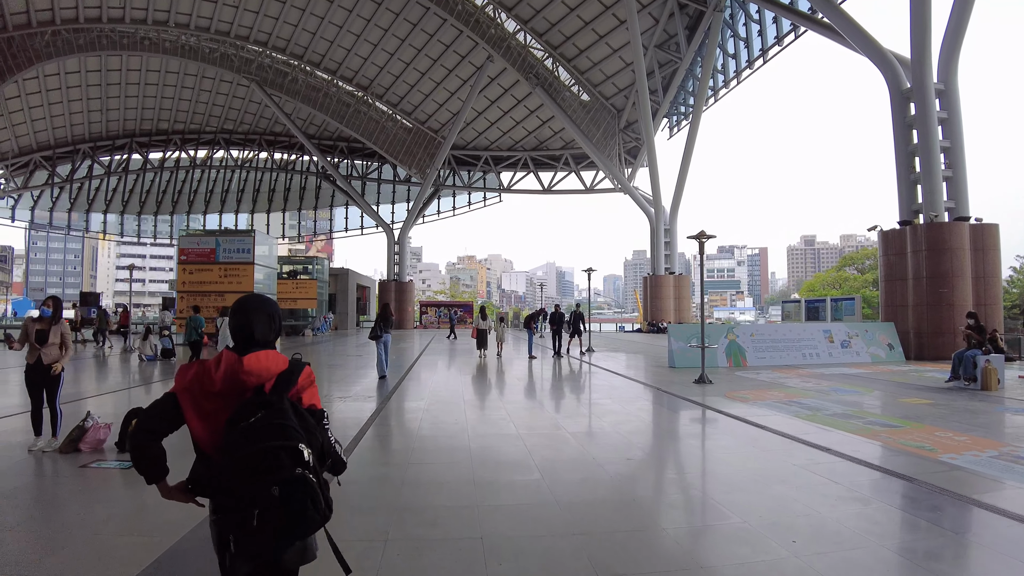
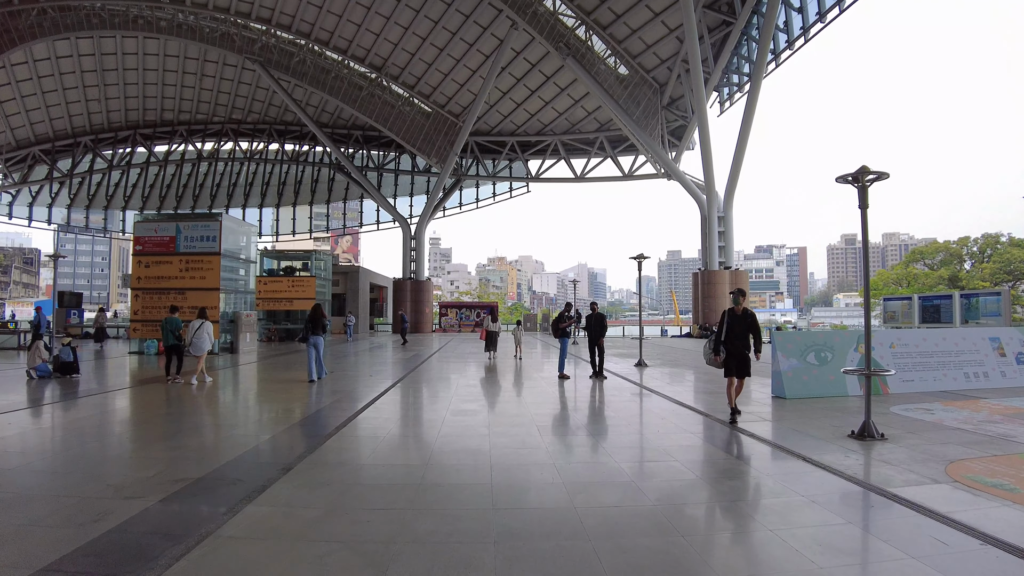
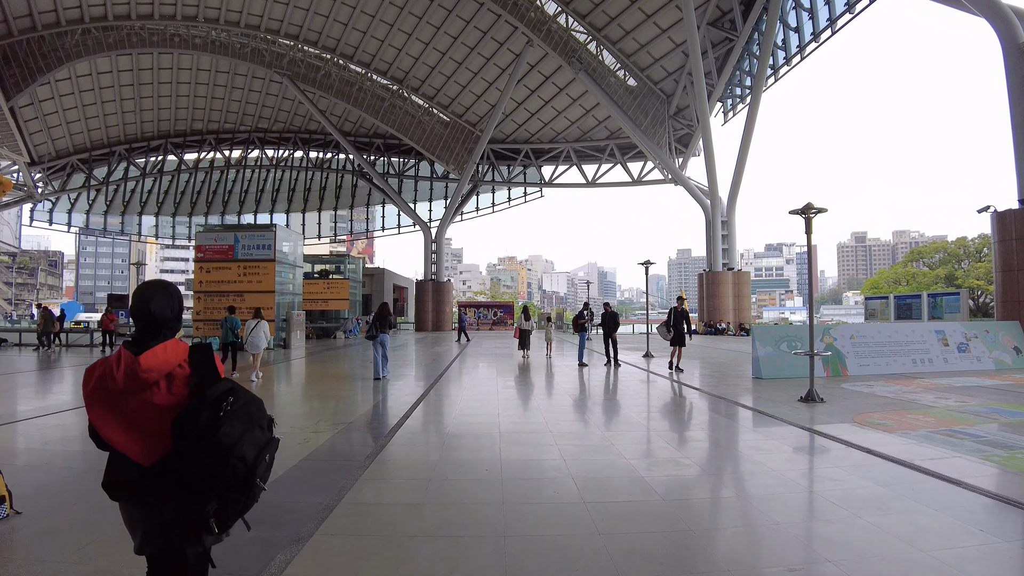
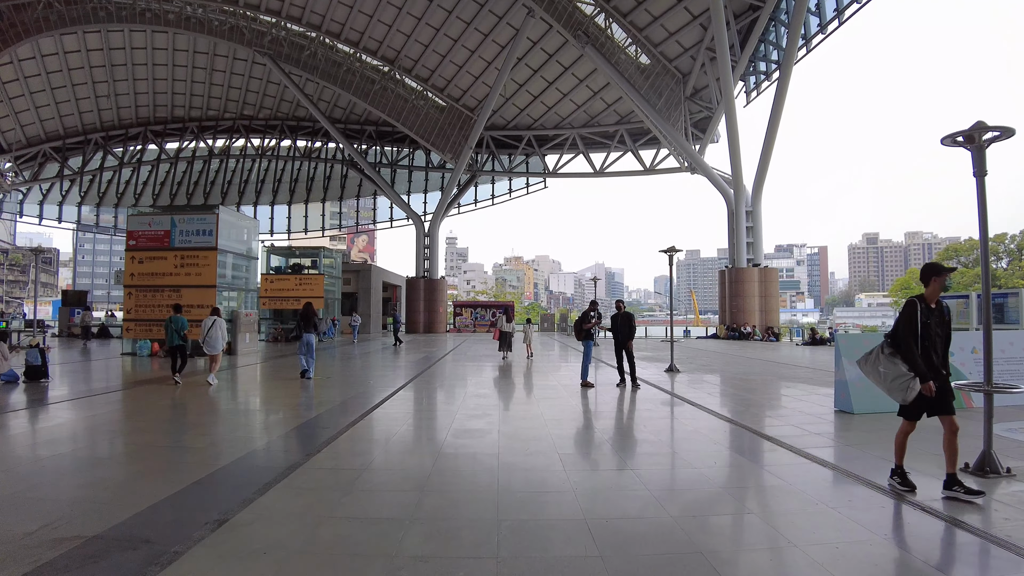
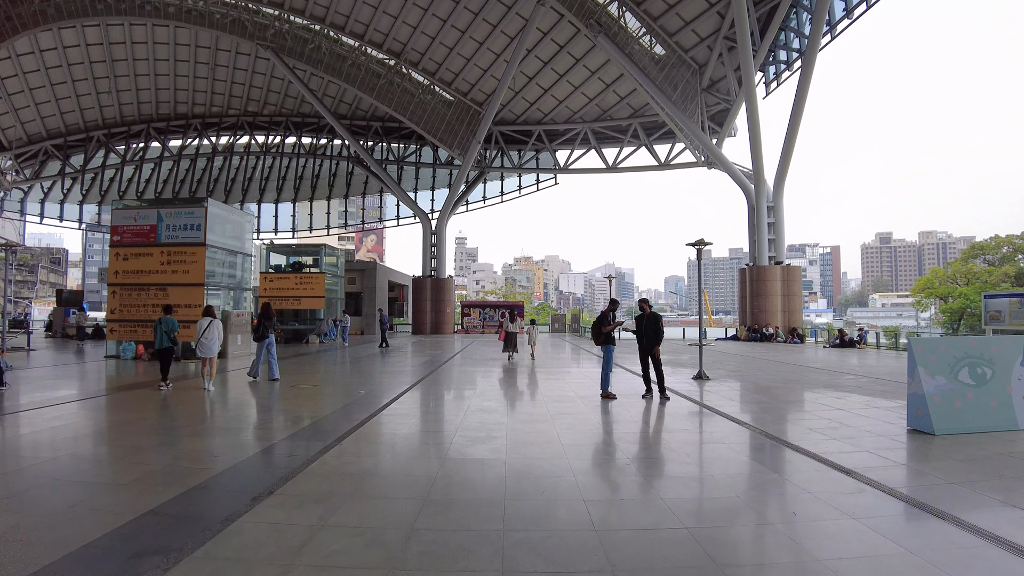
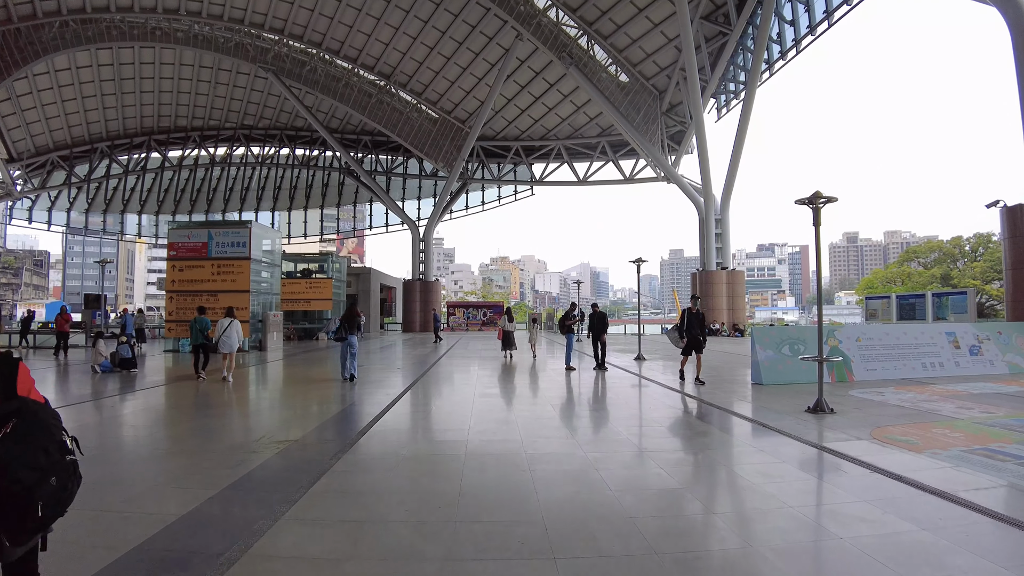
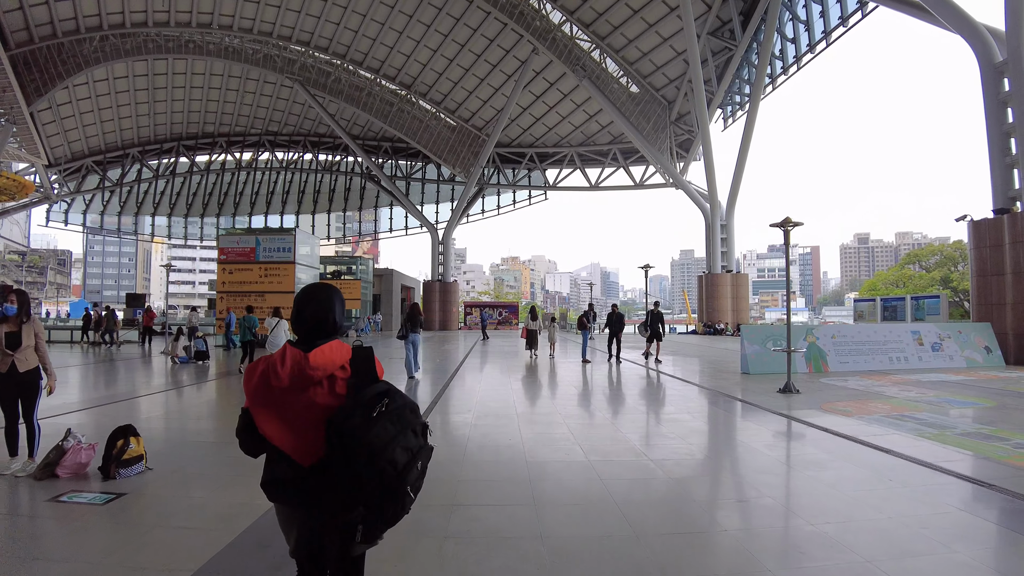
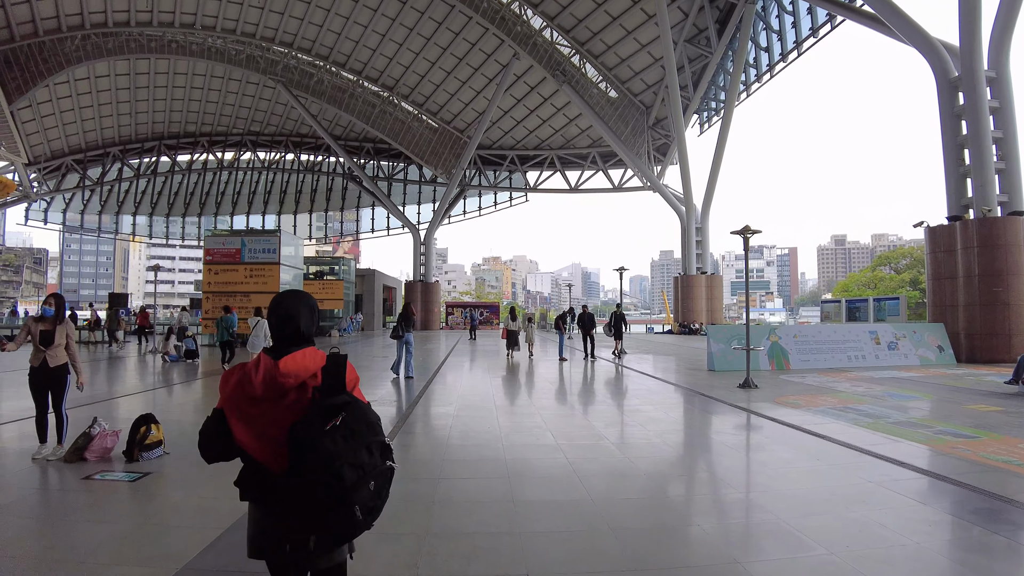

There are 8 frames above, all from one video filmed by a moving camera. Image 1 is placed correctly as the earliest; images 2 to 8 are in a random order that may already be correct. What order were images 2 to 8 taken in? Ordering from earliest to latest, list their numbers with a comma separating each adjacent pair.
8, 7, 3, 6, 2, 4, 5
